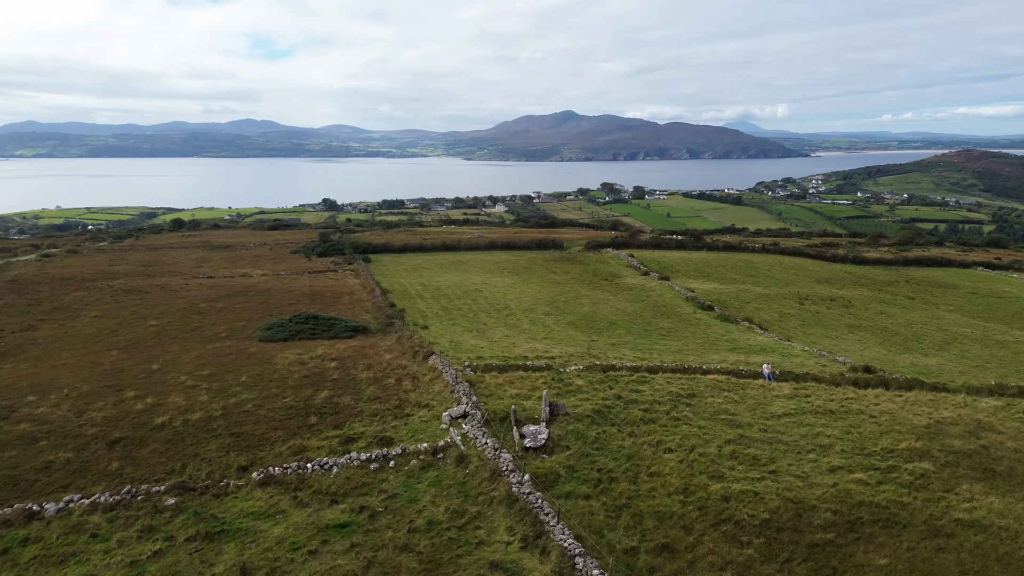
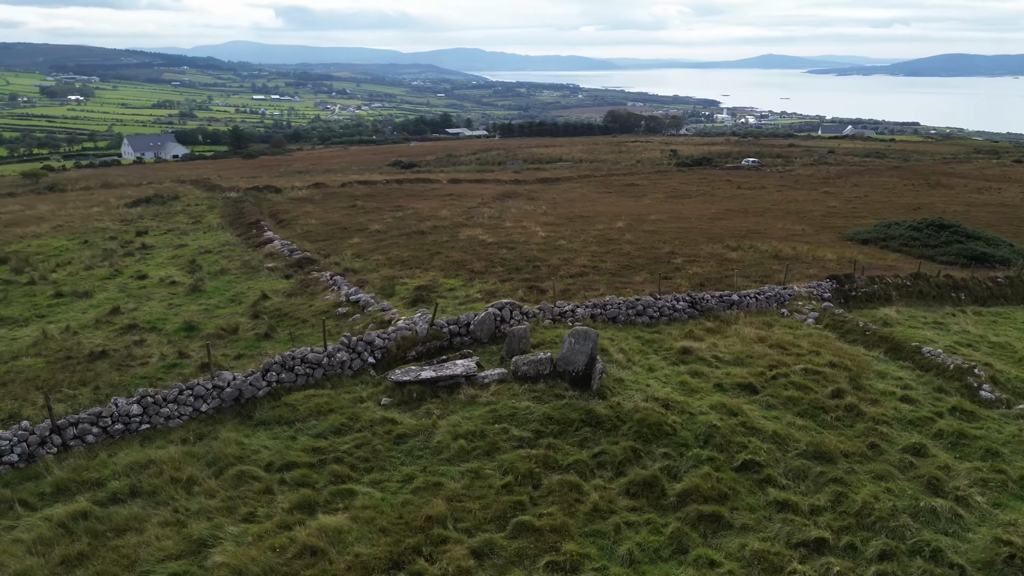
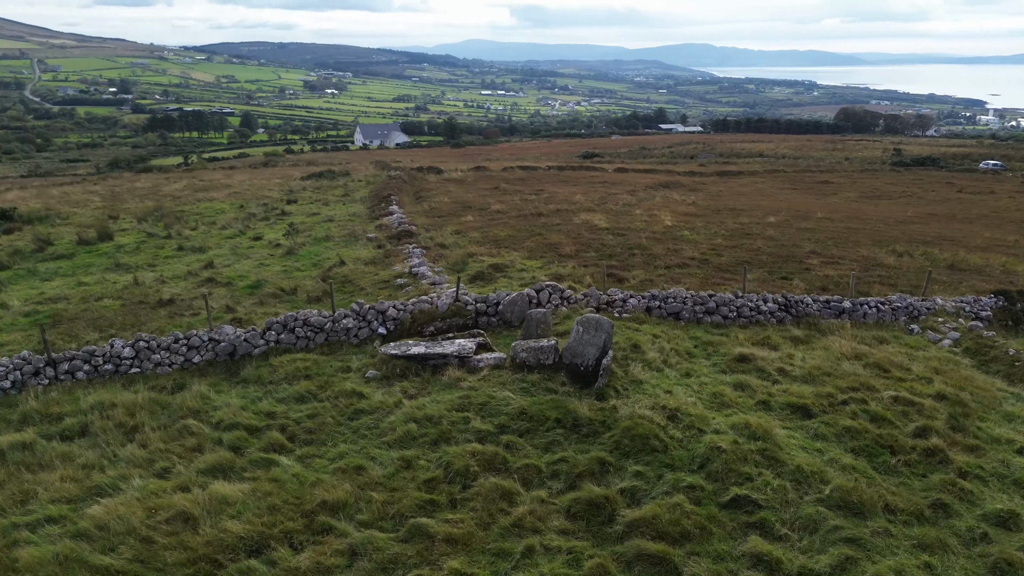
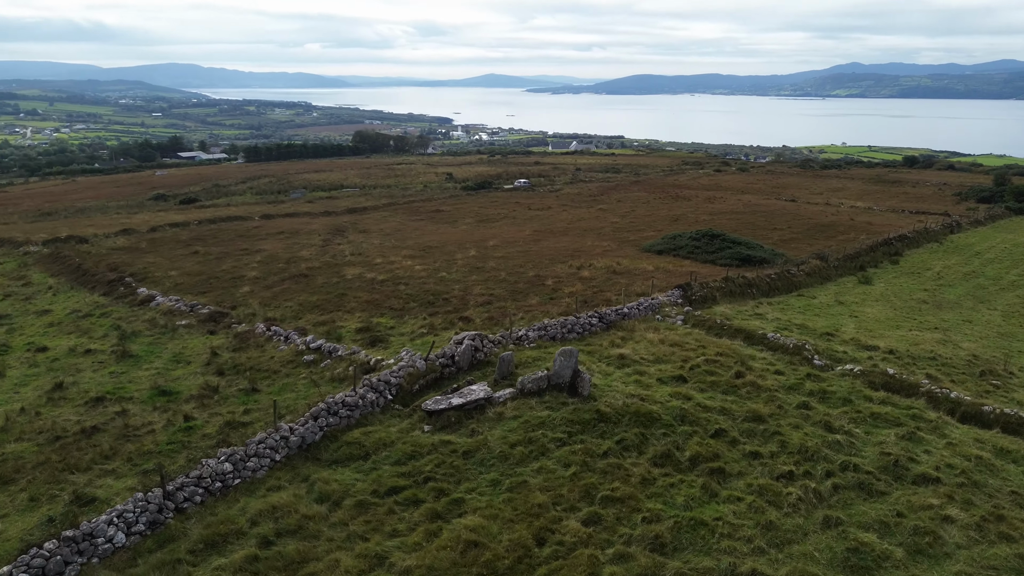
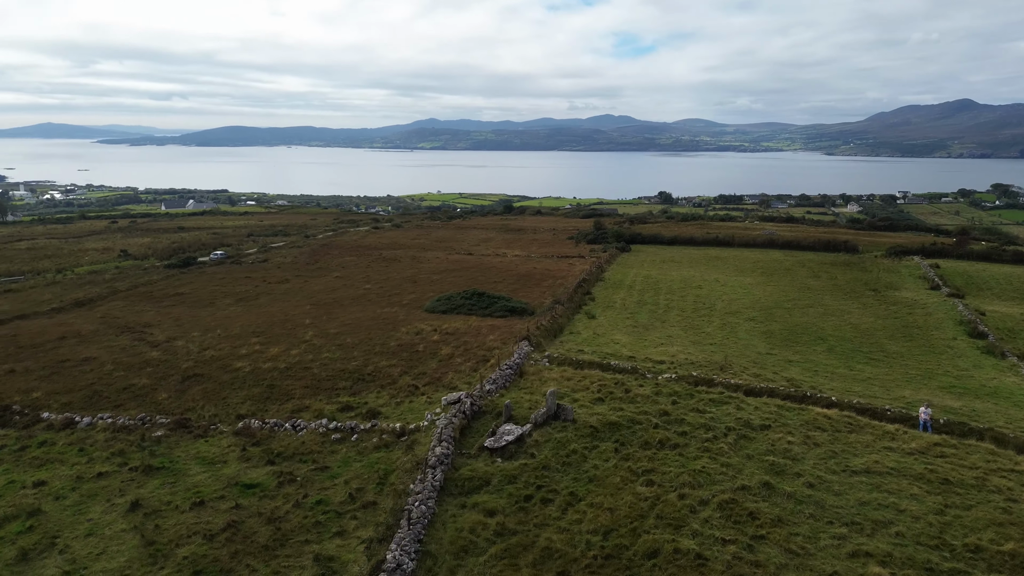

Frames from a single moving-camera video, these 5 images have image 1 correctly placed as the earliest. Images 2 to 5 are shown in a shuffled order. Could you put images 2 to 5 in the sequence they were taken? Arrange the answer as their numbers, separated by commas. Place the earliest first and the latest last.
5, 4, 2, 3
